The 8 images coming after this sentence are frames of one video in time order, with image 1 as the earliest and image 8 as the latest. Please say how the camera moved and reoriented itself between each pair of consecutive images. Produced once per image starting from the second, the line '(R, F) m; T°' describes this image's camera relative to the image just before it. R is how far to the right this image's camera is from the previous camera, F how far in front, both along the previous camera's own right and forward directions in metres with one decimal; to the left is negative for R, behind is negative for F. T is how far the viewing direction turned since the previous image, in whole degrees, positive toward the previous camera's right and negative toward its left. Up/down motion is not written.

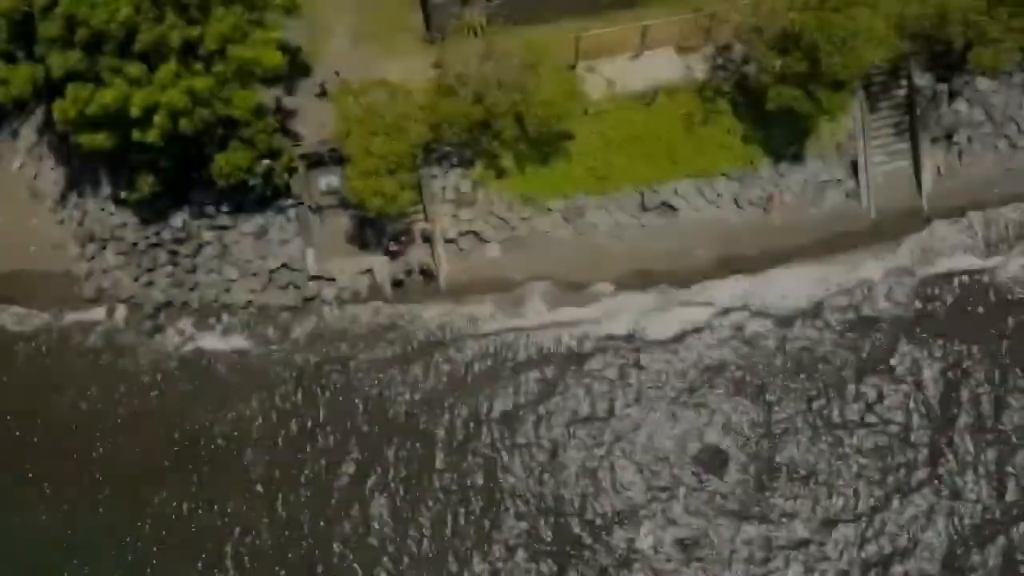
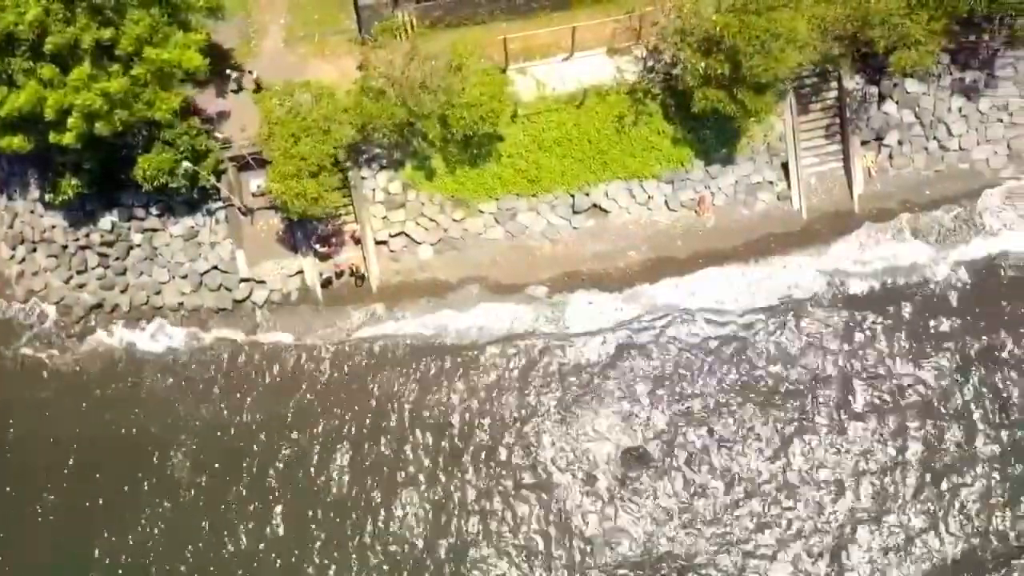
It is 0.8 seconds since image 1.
(+1.7, 0.0) m; +1°
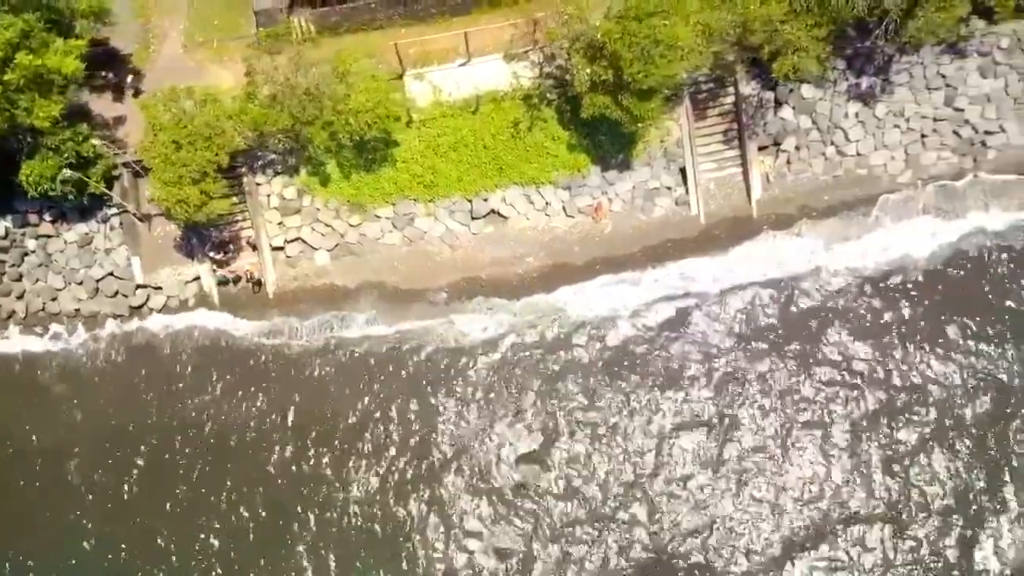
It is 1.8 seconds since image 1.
(+2.7, 0.0) m; 0°
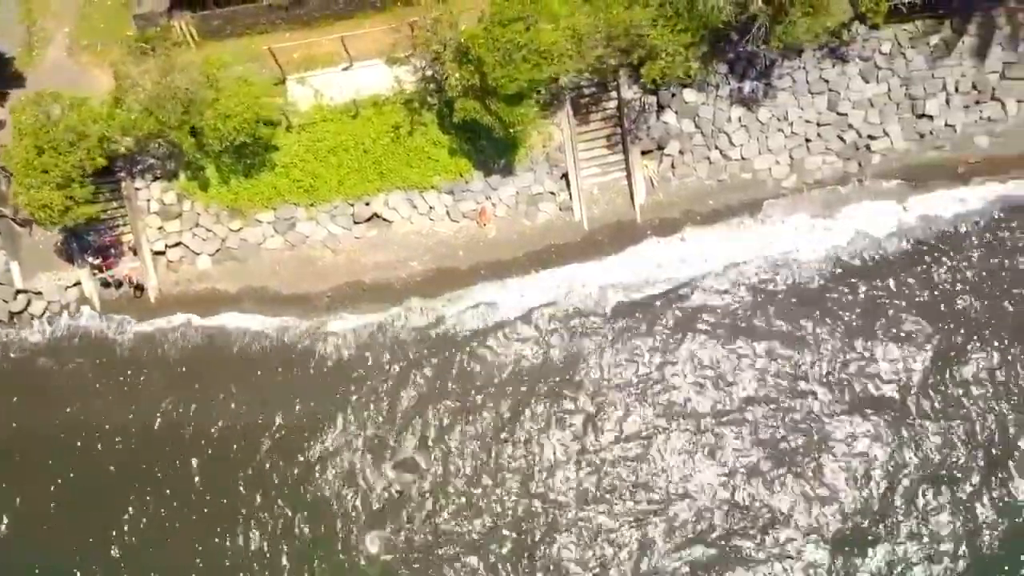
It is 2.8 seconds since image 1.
(+3.2, +0.1) m; 0°
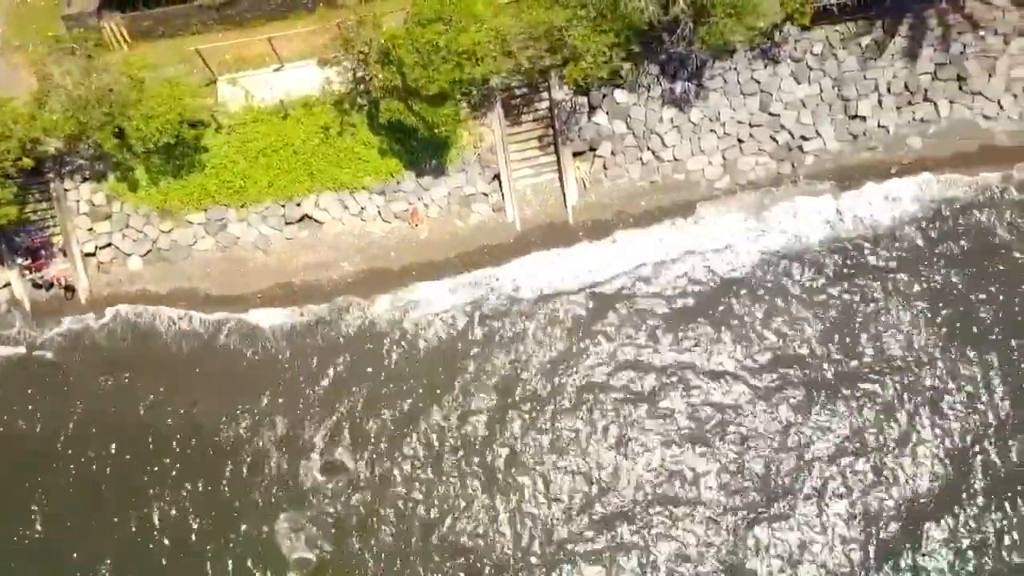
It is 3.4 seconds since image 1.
(+1.9, 0.0) m; 0°
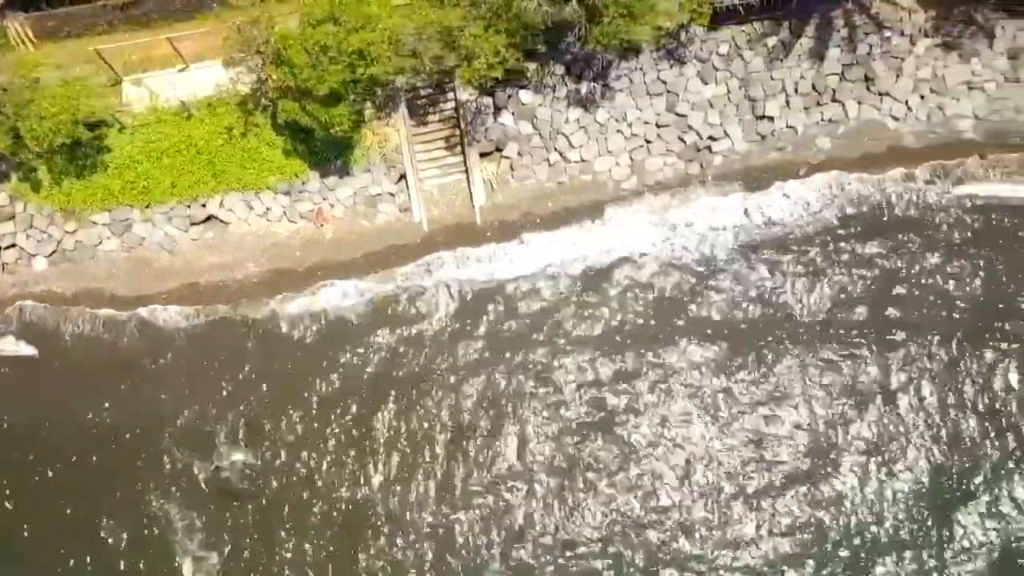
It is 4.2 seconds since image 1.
(+2.6, 0.0) m; 0°
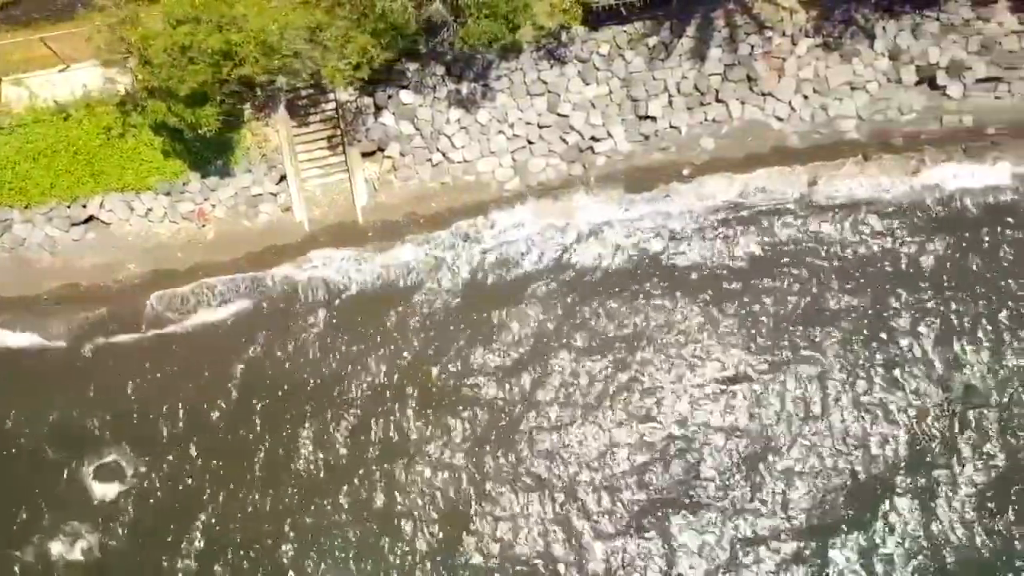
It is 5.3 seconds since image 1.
(+3.3, 0.0) m; 0°
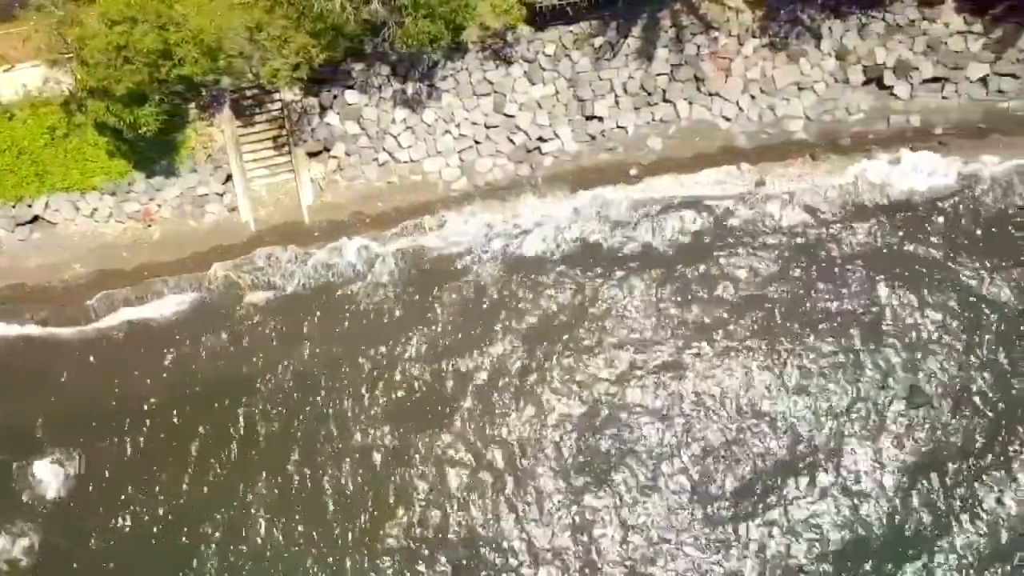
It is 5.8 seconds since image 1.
(+1.5, 0.0) m; 0°
